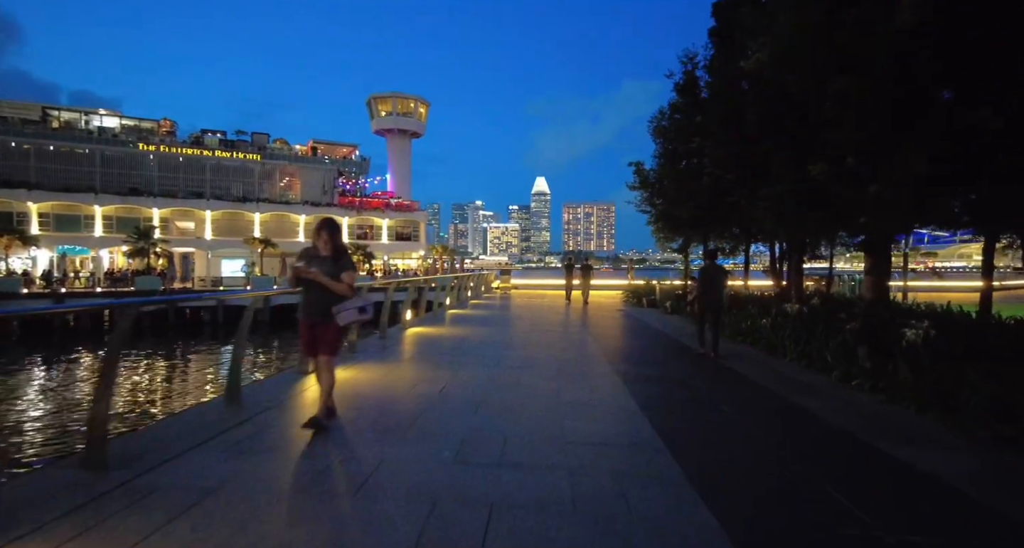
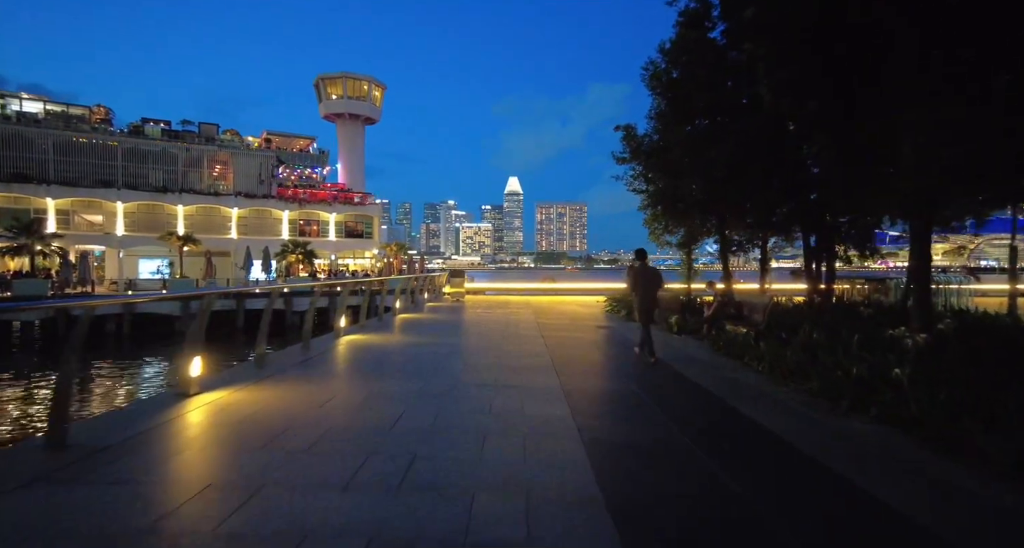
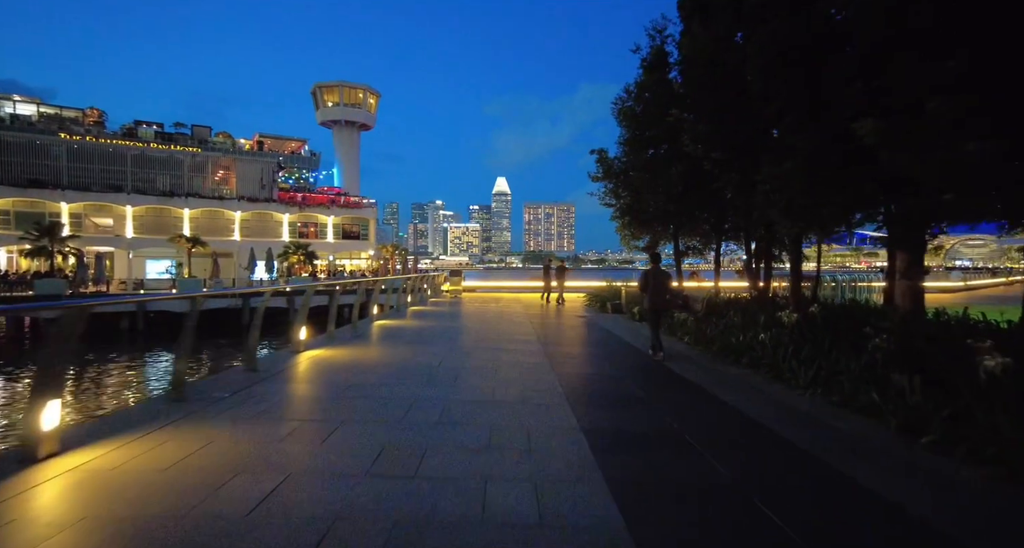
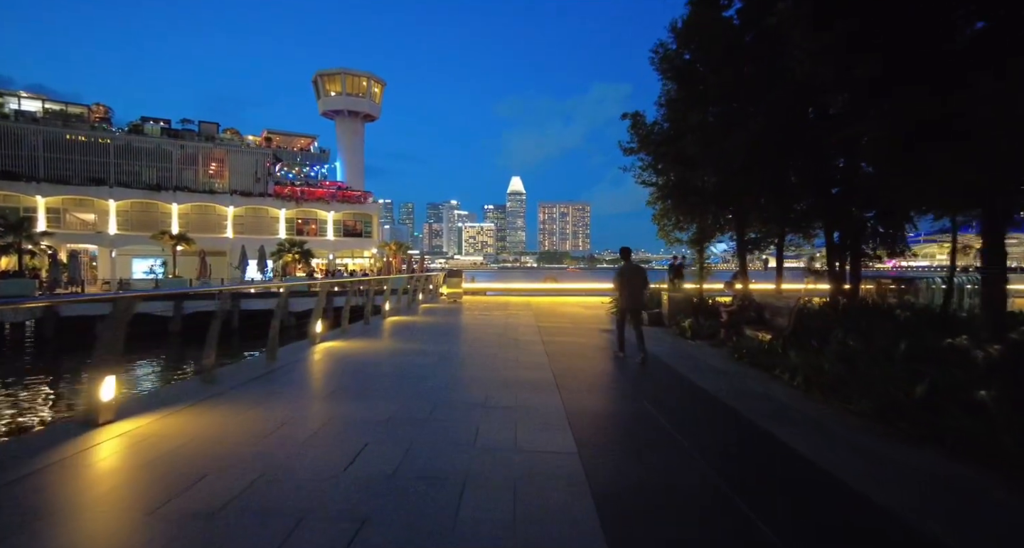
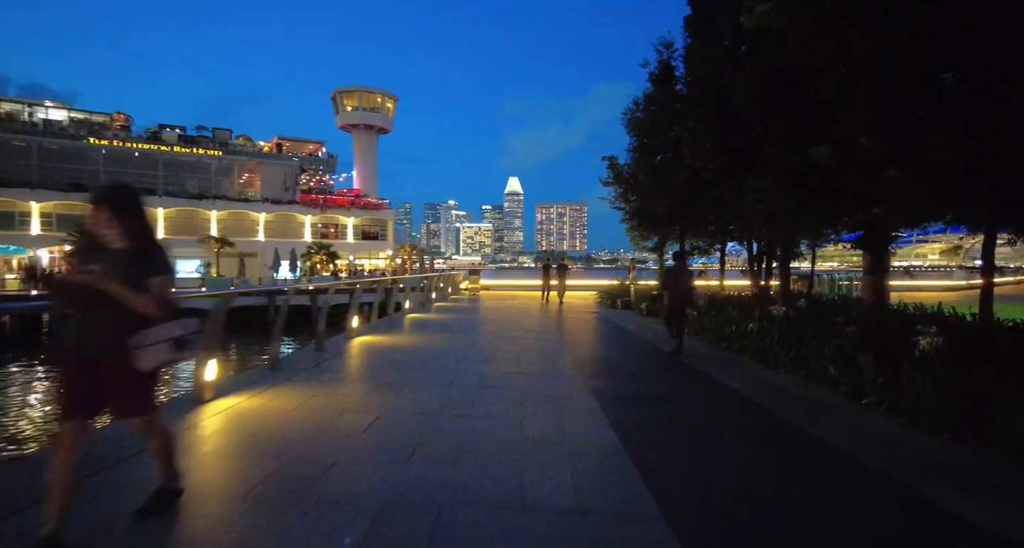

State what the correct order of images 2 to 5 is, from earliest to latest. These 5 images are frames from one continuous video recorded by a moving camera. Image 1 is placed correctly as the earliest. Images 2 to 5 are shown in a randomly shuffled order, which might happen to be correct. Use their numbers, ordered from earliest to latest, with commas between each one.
5, 3, 2, 4
